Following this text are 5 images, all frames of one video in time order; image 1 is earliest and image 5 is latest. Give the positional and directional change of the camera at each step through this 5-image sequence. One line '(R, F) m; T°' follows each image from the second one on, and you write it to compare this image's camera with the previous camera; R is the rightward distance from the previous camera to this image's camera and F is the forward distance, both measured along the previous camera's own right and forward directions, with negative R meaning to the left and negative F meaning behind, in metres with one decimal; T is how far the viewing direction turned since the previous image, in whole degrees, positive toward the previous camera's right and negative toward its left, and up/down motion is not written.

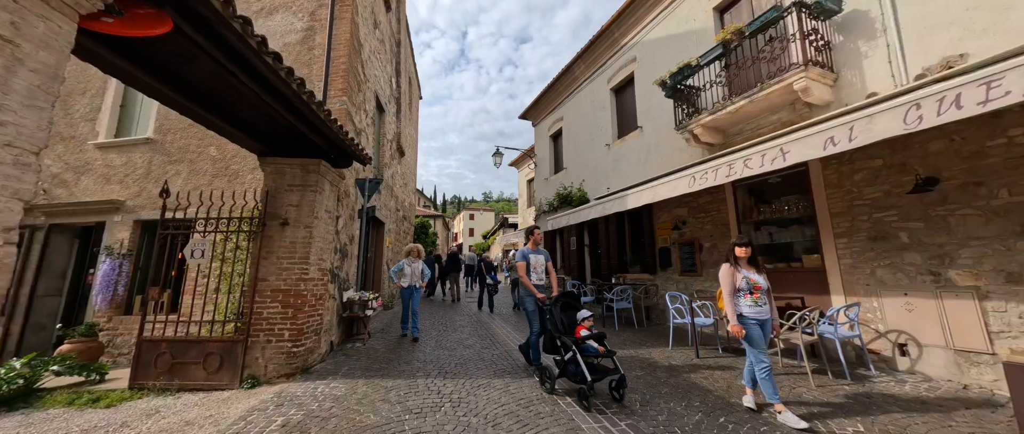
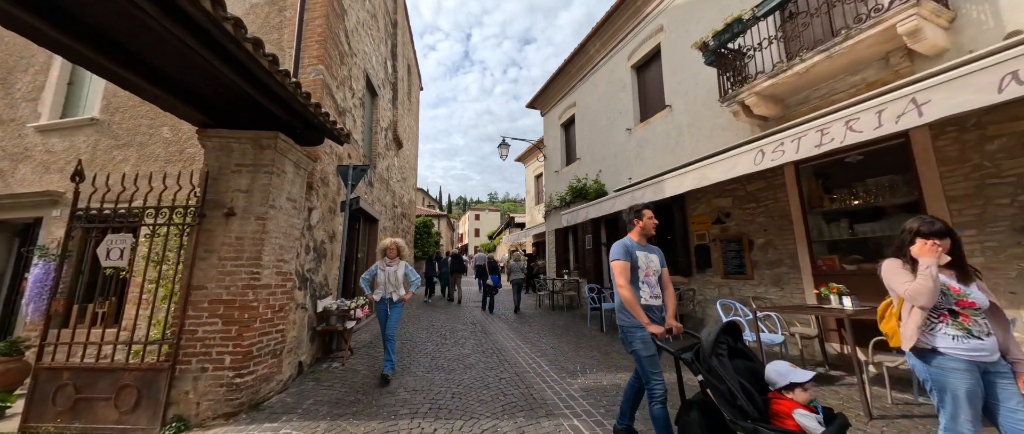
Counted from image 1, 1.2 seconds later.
(-0.1, +1.1) m; -1°
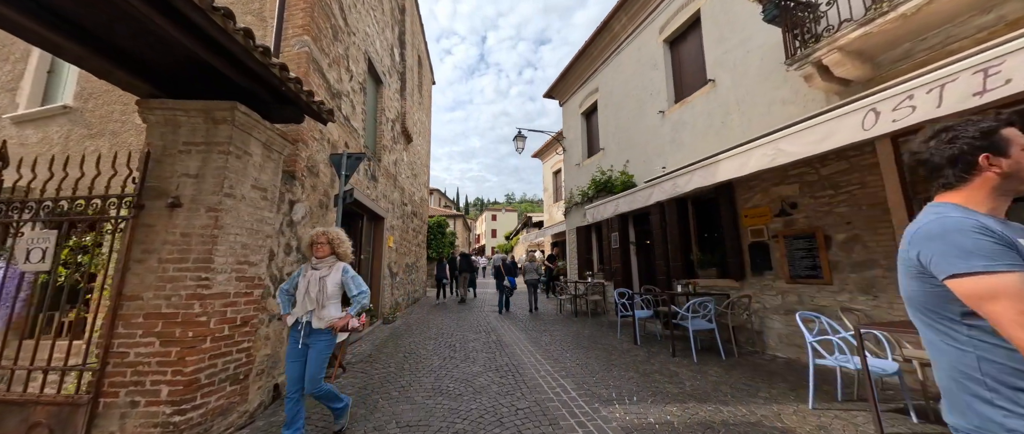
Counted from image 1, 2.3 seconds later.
(0.0, +0.8) m; -3°
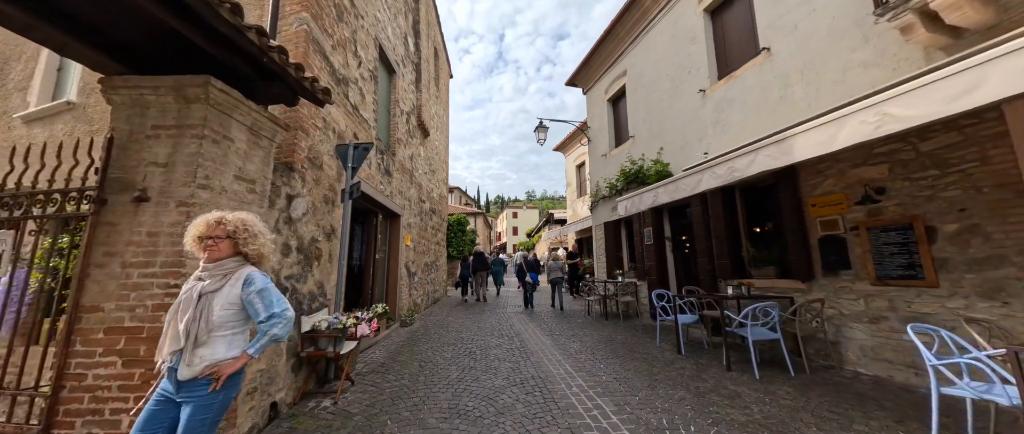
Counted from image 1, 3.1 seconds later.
(0.0, +0.6) m; -4°
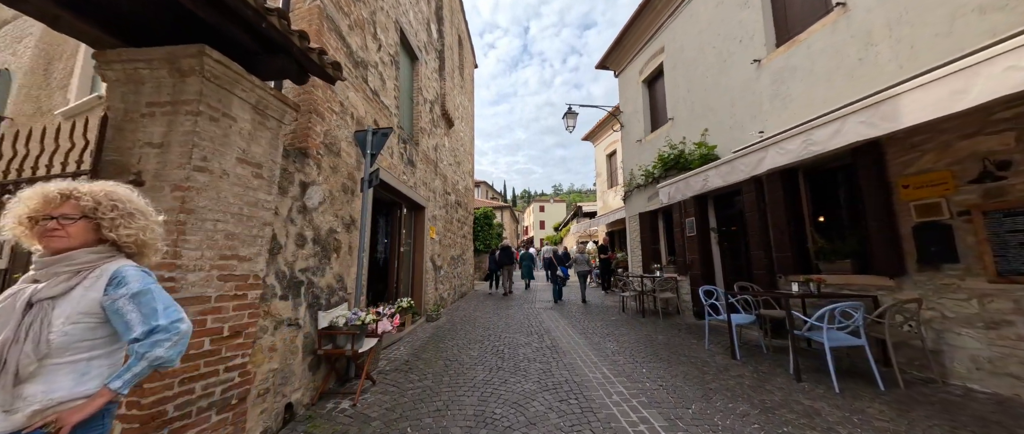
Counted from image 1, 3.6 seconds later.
(0.0, +0.4) m; -5°
